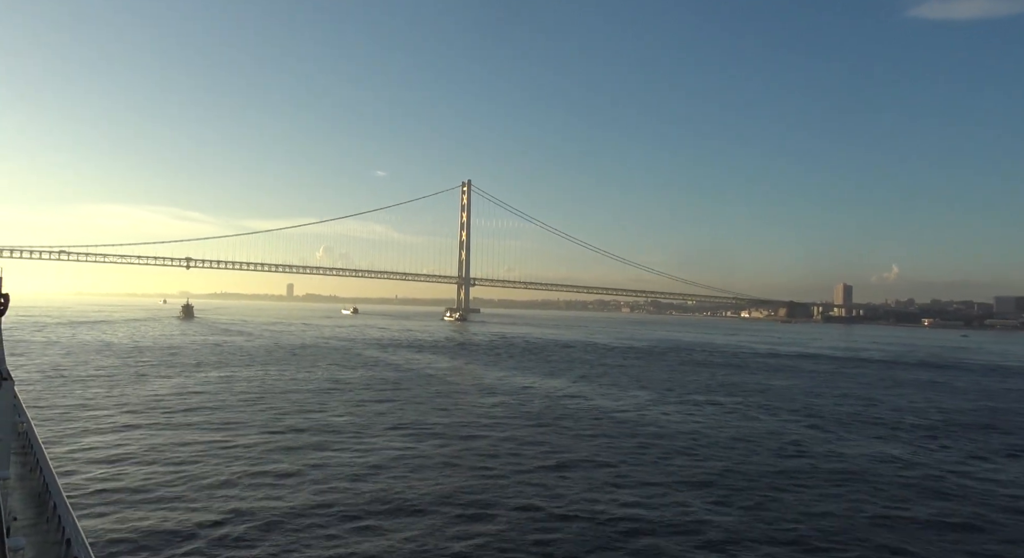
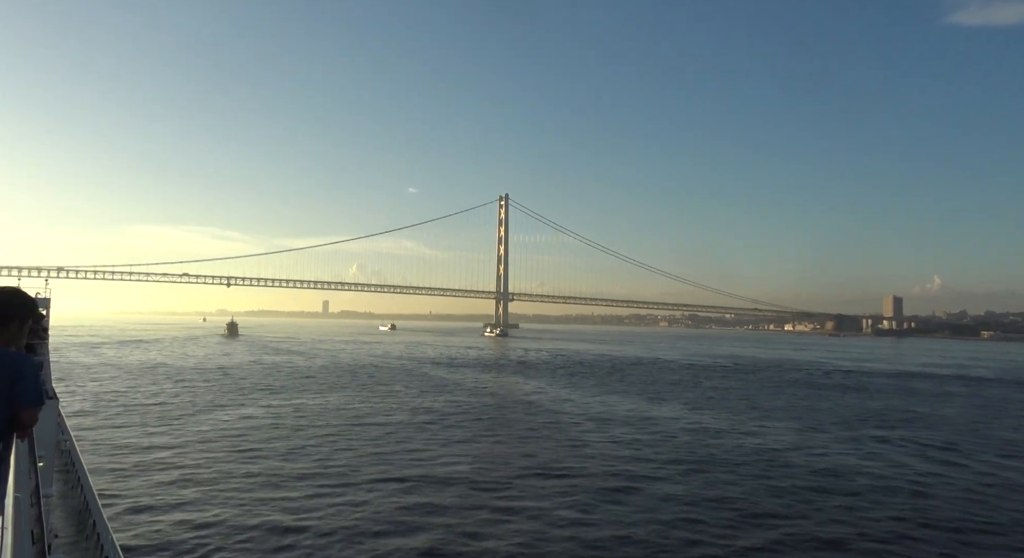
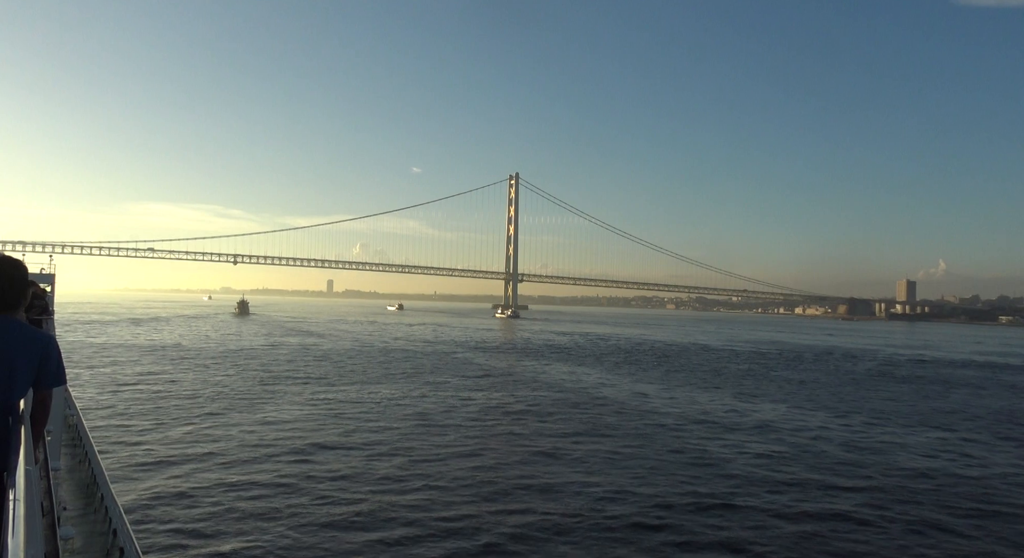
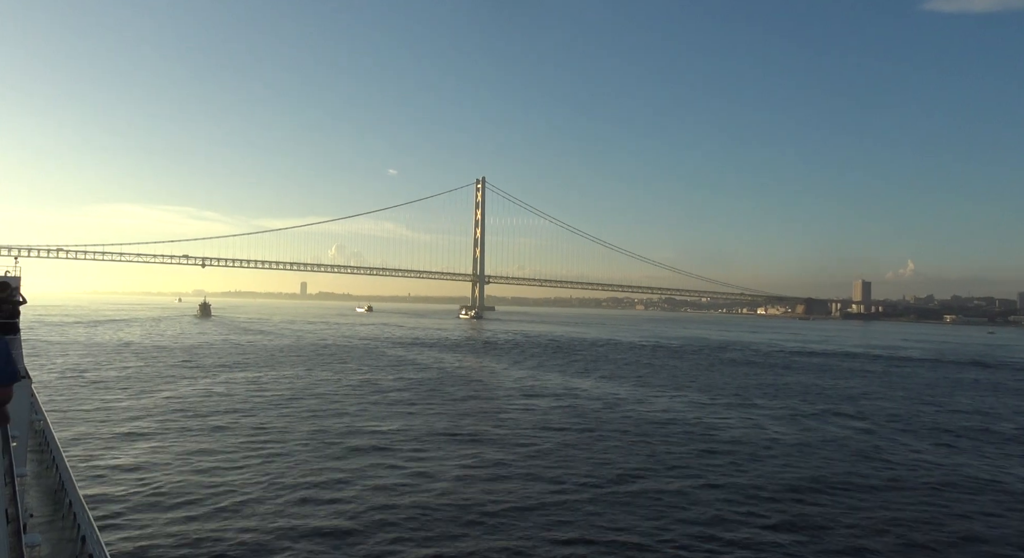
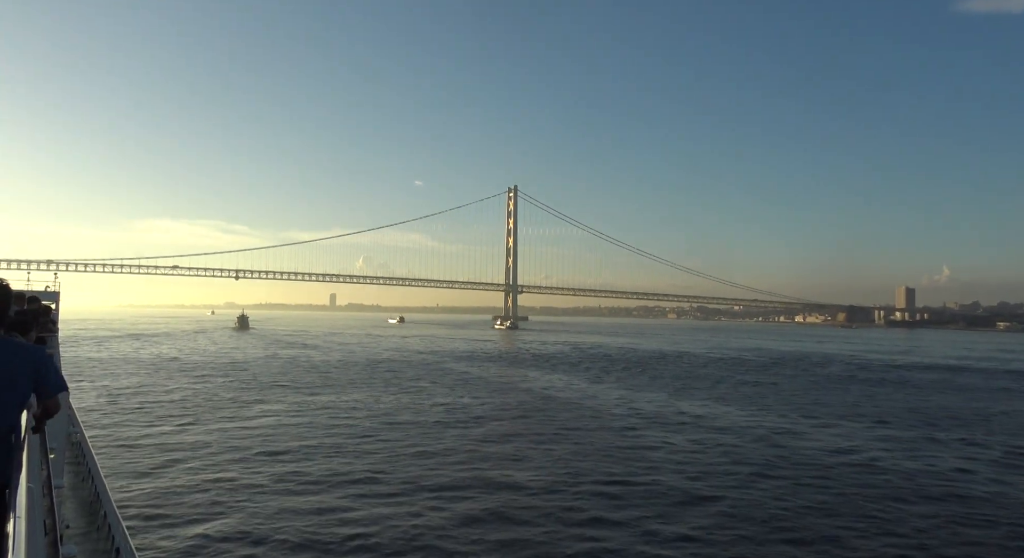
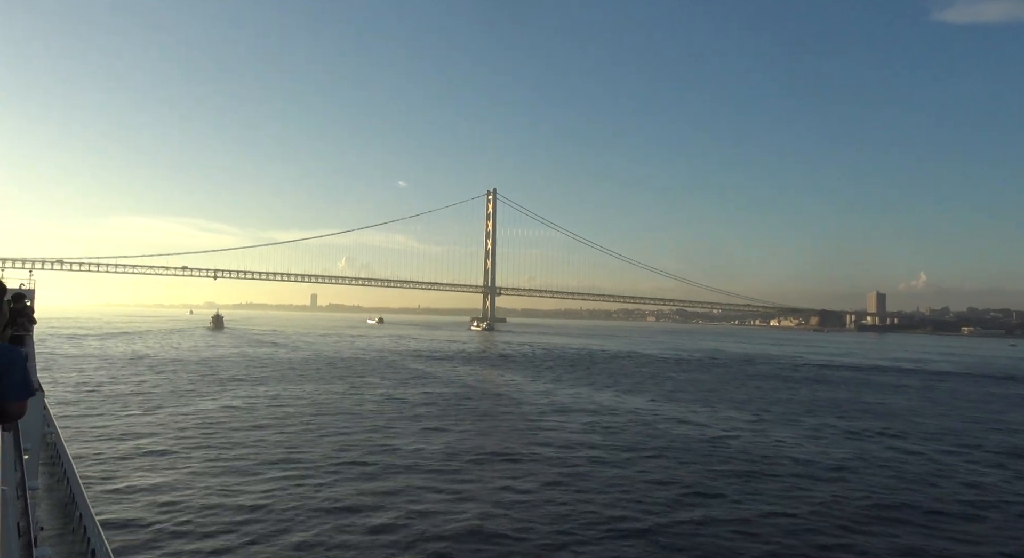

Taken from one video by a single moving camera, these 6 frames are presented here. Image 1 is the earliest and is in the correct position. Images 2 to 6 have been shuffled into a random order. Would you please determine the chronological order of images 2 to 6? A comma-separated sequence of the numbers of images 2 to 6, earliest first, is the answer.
4, 6, 2, 5, 3
